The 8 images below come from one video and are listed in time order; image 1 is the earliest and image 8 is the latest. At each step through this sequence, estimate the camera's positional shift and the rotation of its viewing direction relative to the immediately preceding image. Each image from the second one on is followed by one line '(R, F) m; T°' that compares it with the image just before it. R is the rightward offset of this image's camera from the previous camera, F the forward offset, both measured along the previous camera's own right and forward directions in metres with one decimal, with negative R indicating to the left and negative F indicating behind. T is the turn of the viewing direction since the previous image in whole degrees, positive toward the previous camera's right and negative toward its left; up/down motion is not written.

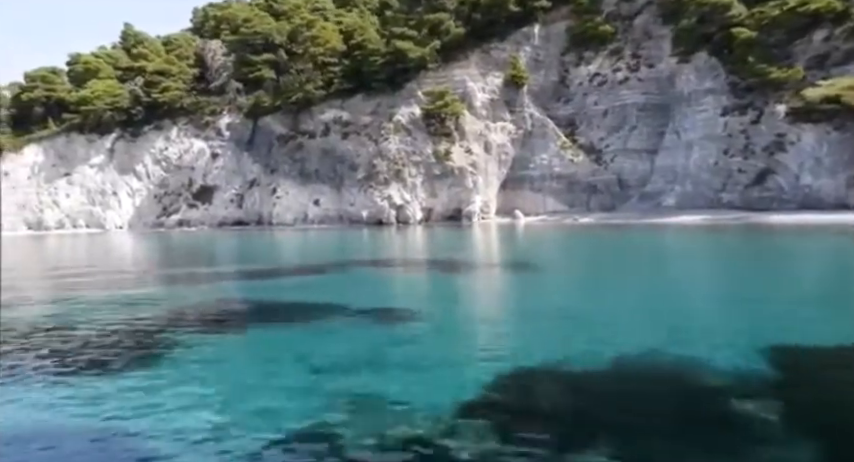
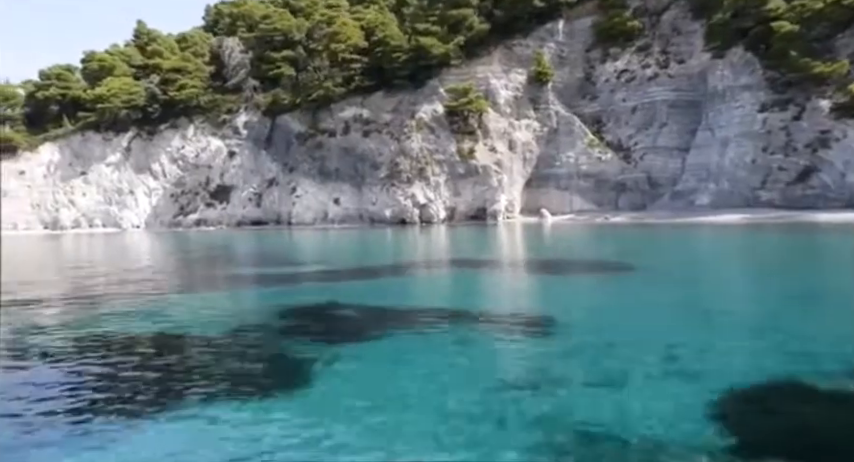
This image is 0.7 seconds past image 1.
(-1.1, +0.6) m; 0°
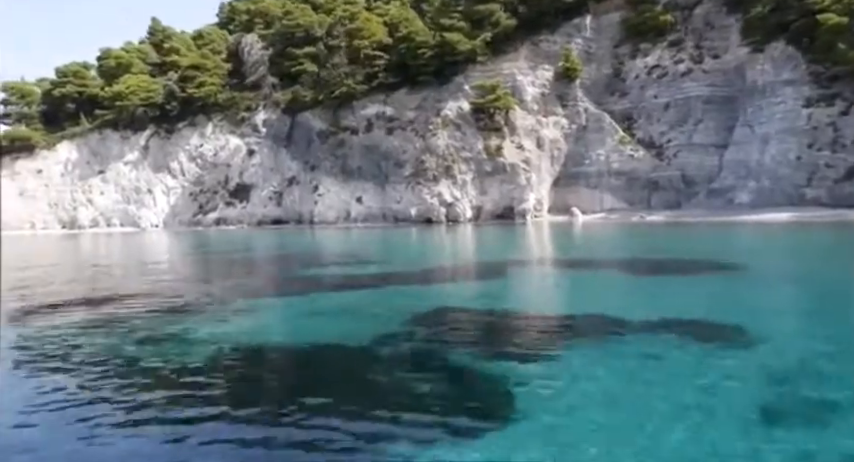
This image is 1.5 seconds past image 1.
(-1.2, +0.6) m; 0°
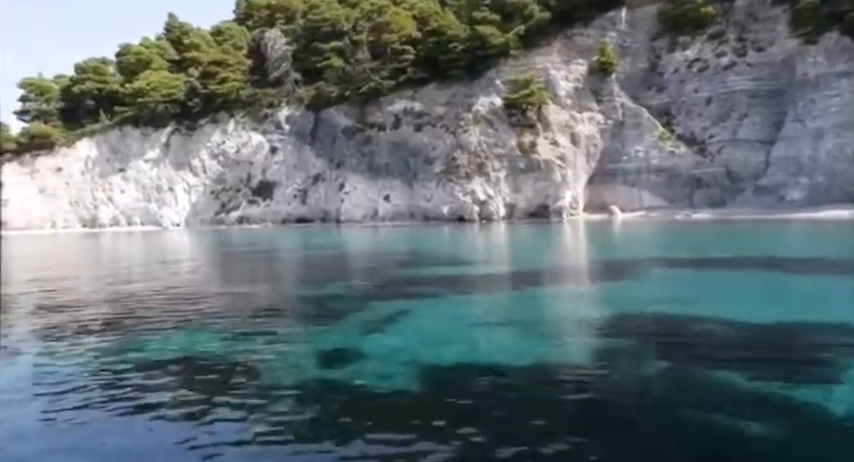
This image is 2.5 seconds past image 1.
(-1.4, +0.9) m; 0°
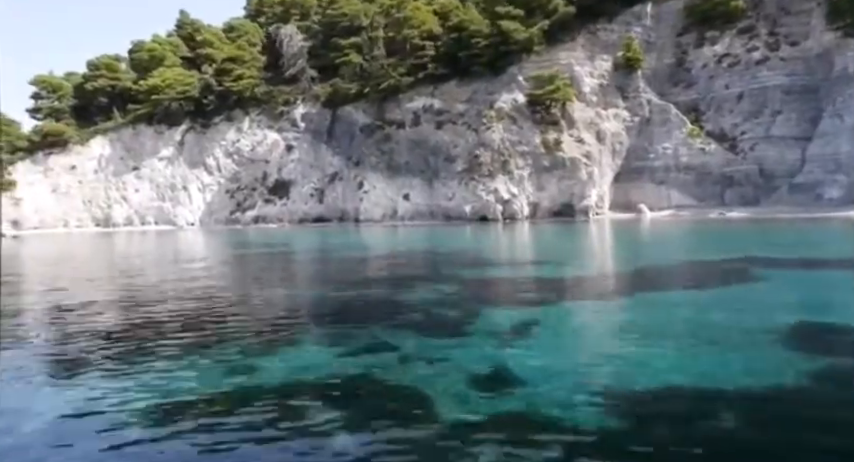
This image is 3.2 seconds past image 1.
(-1.0, +0.7) m; 0°
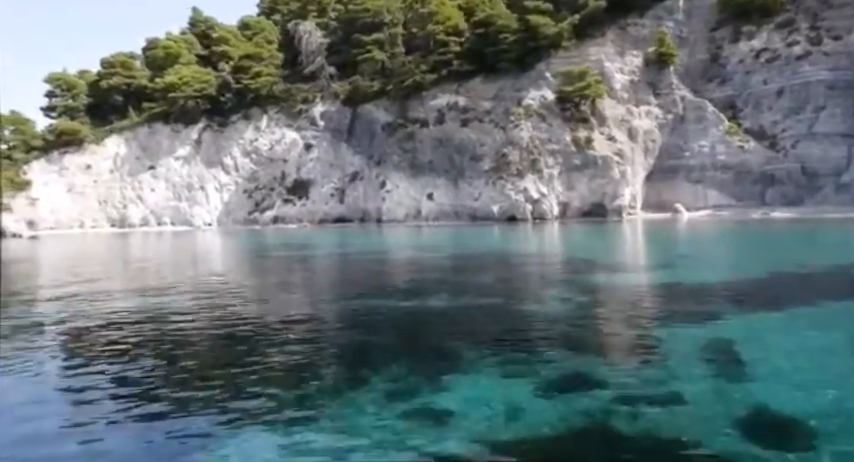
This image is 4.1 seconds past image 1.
(-1.2, +0.9) m; 0°
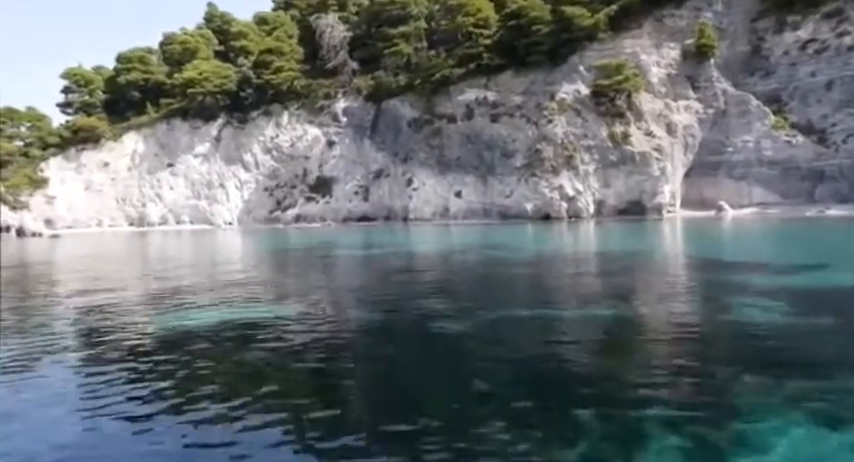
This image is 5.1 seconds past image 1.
(-1.2, +1.1) m; 0°
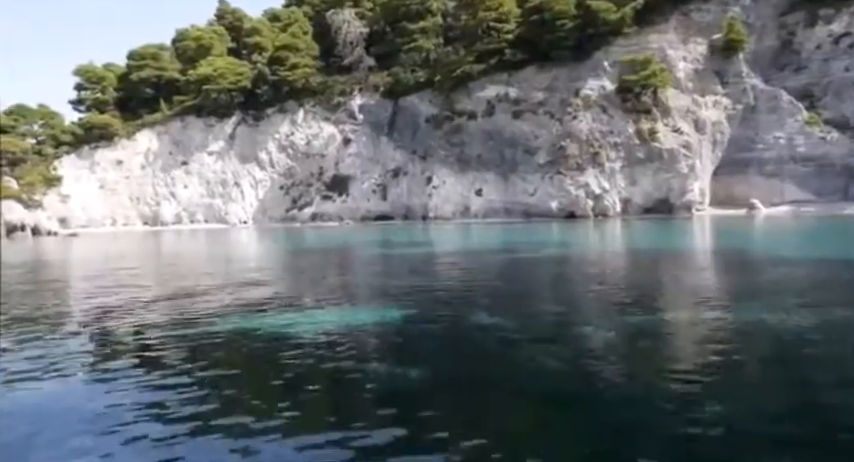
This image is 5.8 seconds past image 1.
(-0.9, +0.7) m; 0°
